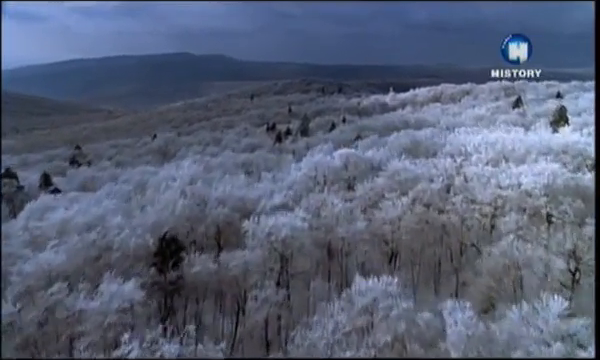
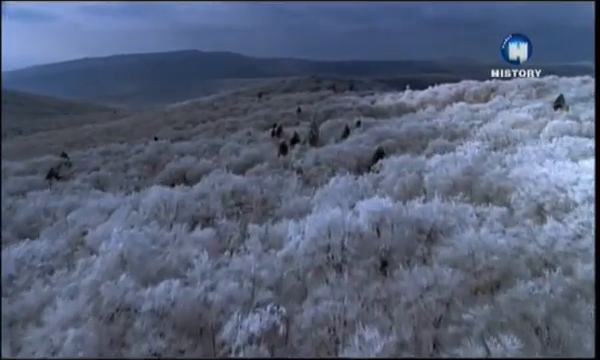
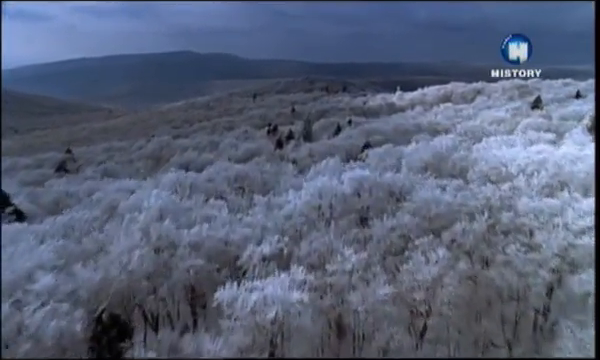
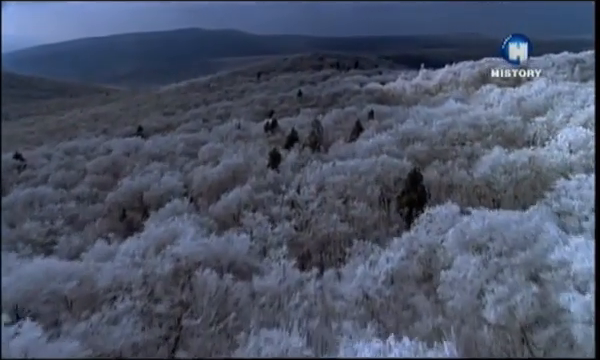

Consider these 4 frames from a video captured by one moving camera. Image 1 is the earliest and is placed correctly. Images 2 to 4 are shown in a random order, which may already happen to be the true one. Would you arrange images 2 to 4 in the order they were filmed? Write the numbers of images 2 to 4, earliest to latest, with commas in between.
3, 2, 4
